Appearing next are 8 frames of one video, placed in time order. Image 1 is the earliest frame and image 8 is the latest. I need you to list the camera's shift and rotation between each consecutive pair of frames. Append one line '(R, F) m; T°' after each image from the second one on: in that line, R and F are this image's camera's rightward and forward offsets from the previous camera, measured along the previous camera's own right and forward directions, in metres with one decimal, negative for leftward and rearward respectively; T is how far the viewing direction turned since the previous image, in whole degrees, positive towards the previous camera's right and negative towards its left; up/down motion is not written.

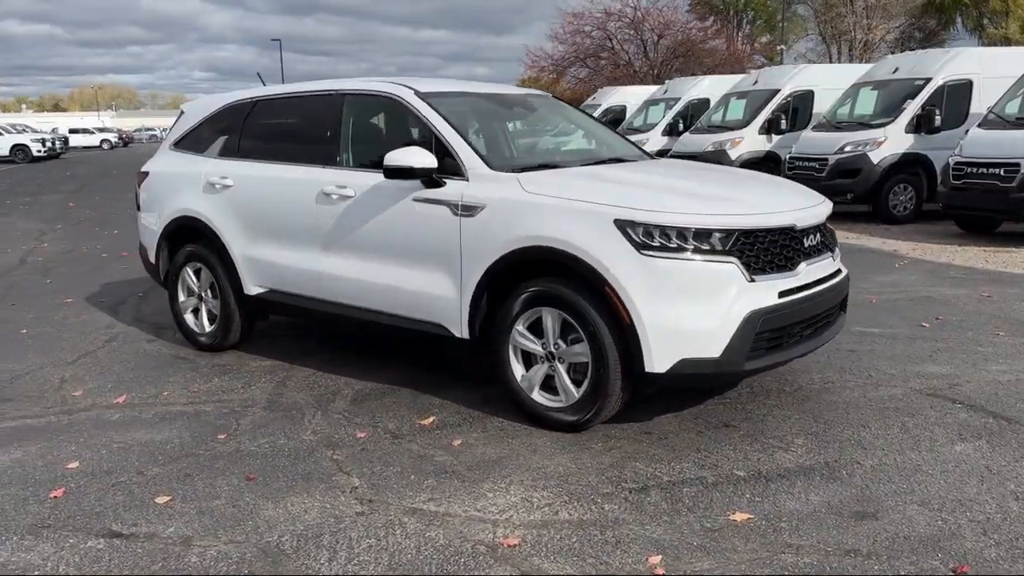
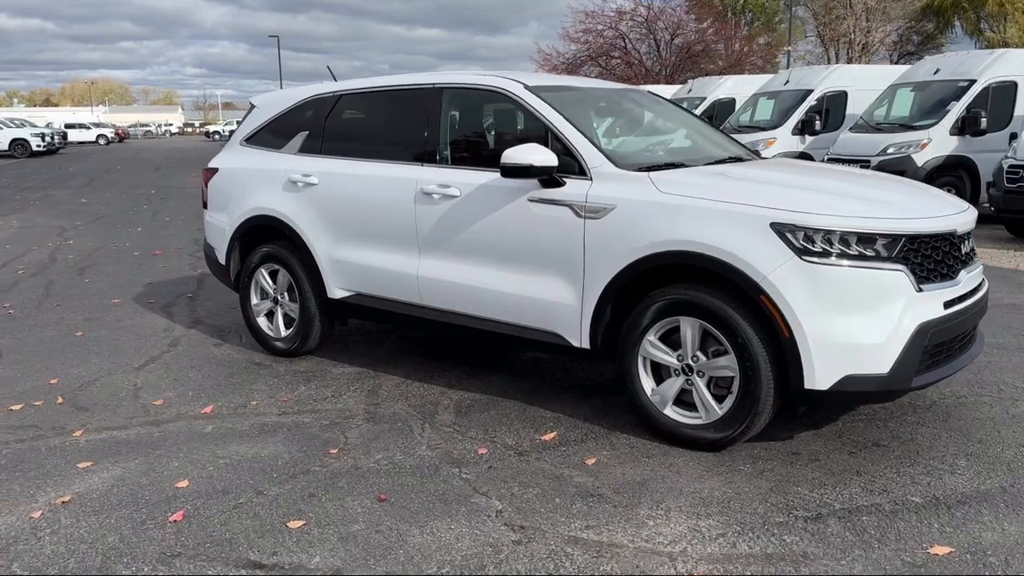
(-0.6, +0.3) m; 0°
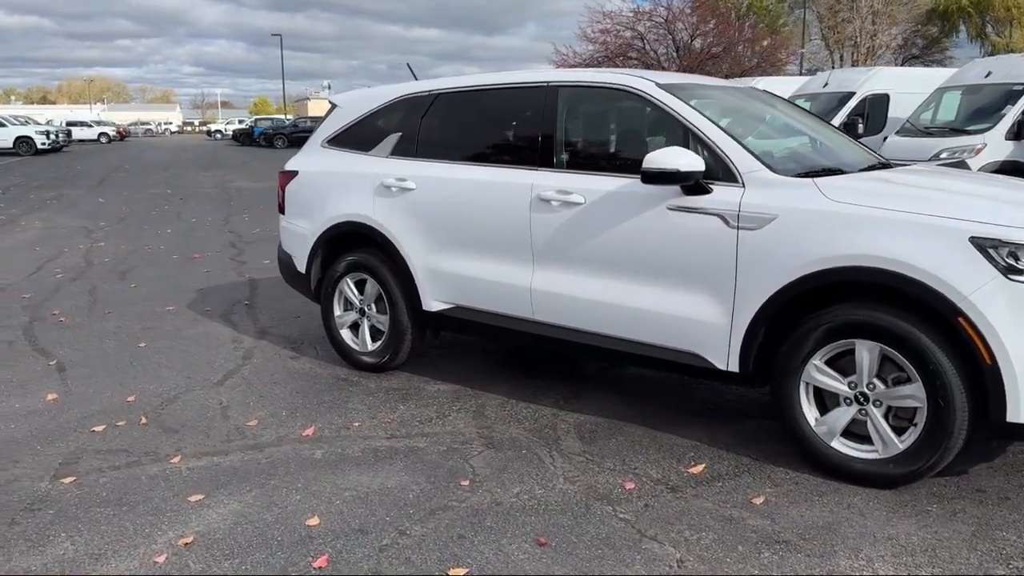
(-0.6, +0.3) m; 0°
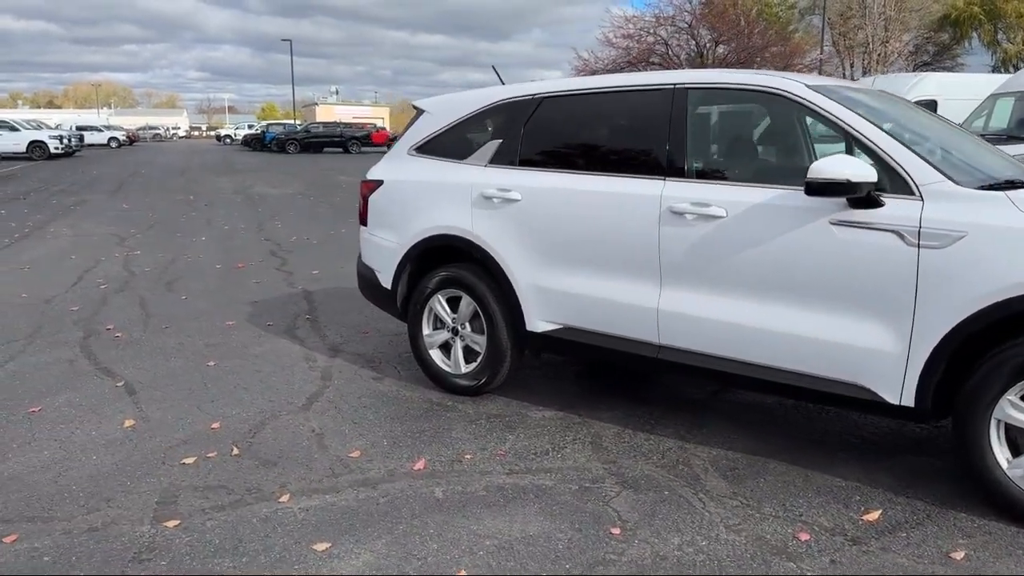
(-0.5, +0.4) m; 0°
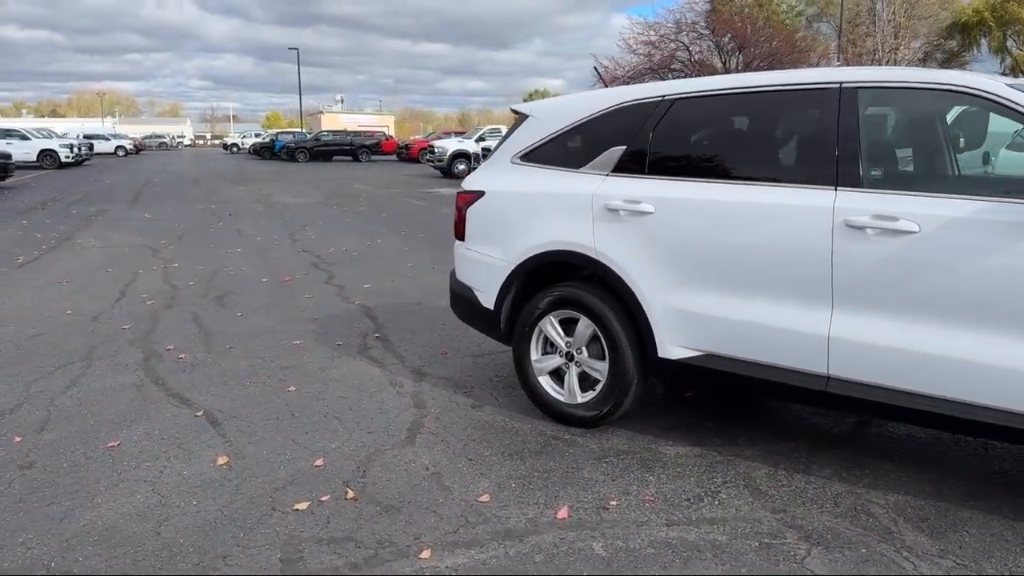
(-0.6, +0.4) m; 0°
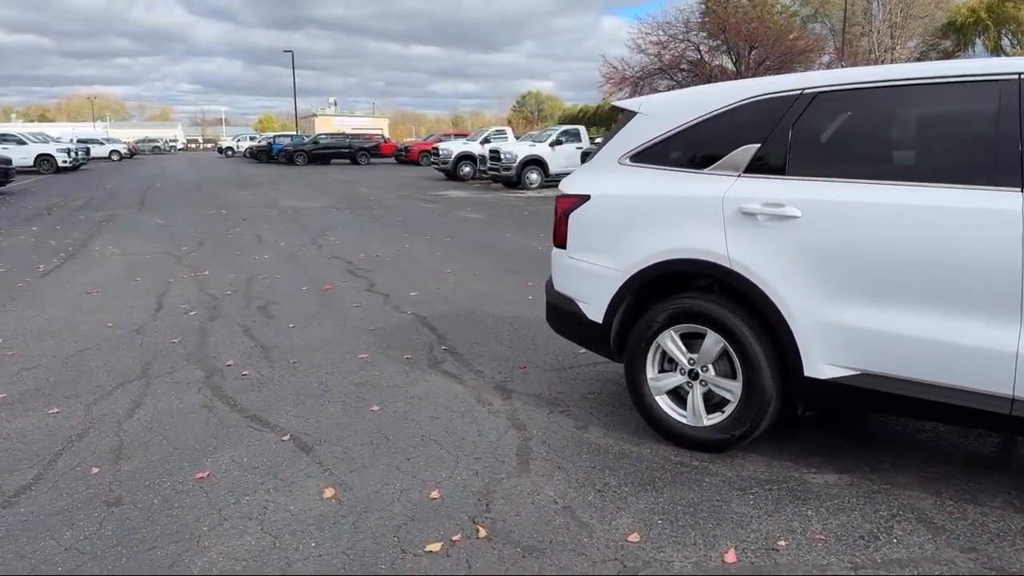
(-0.6, +0.4) m; 0°
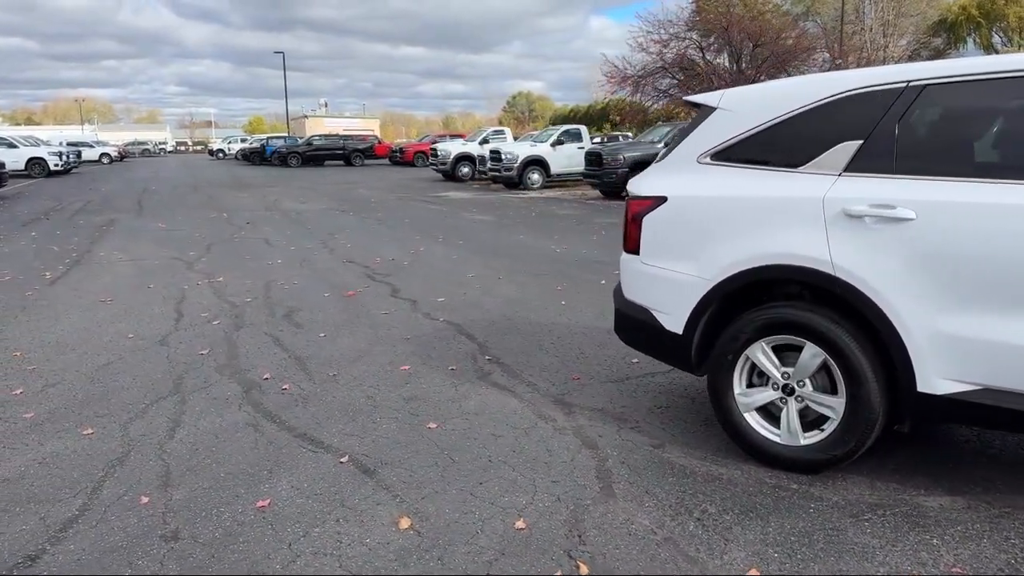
(-0.4, +0.3) m; +1°
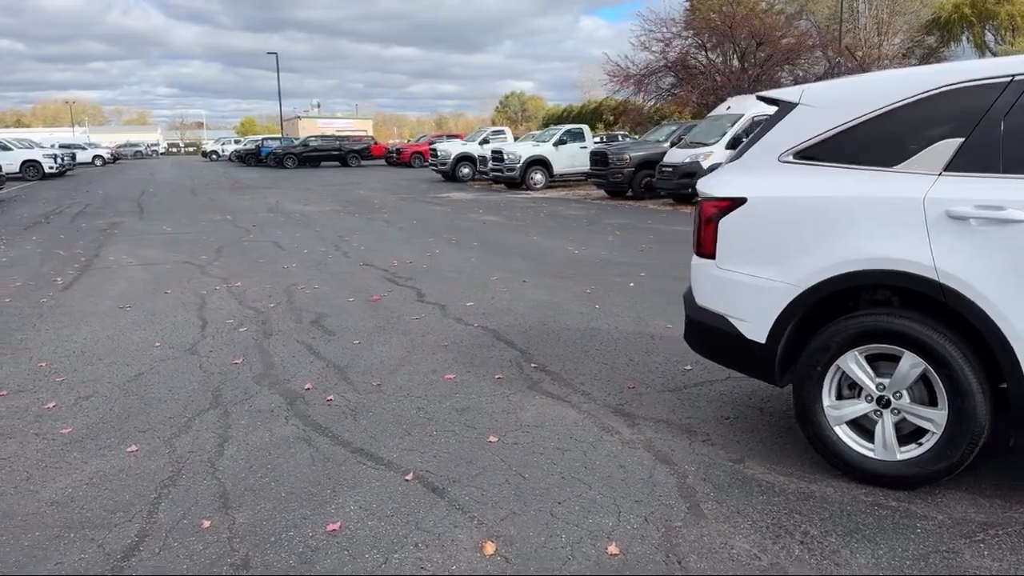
(-0.3, +0.2) m; 0°
